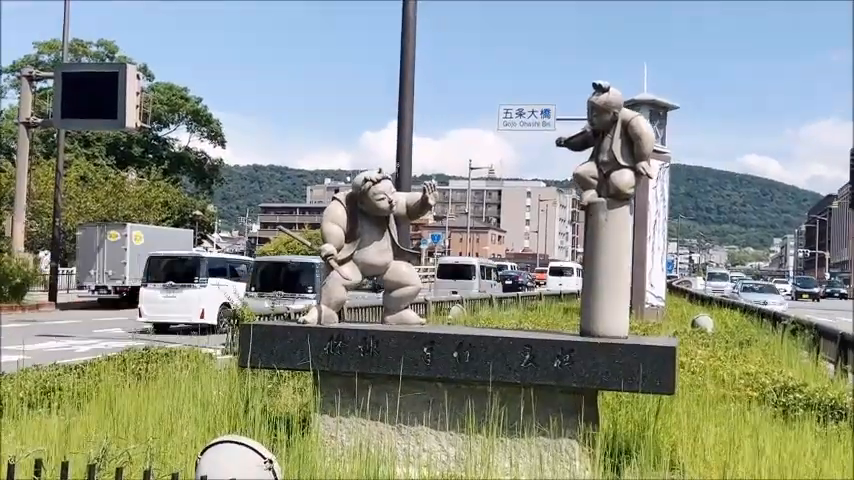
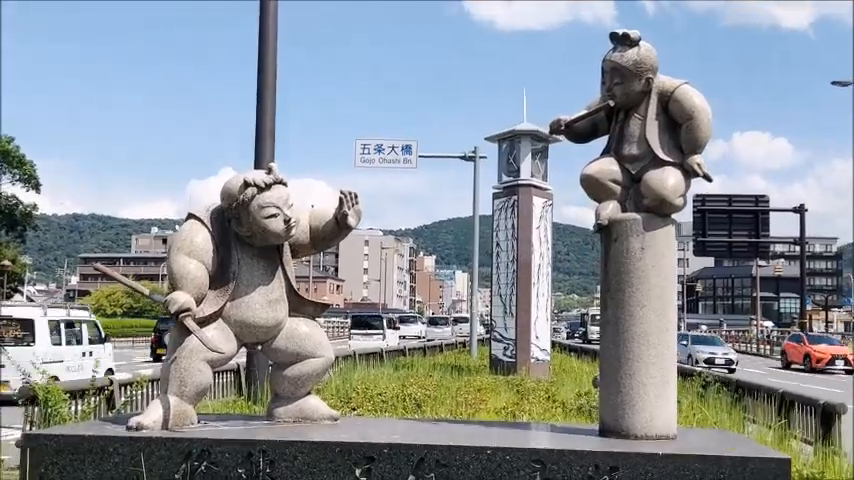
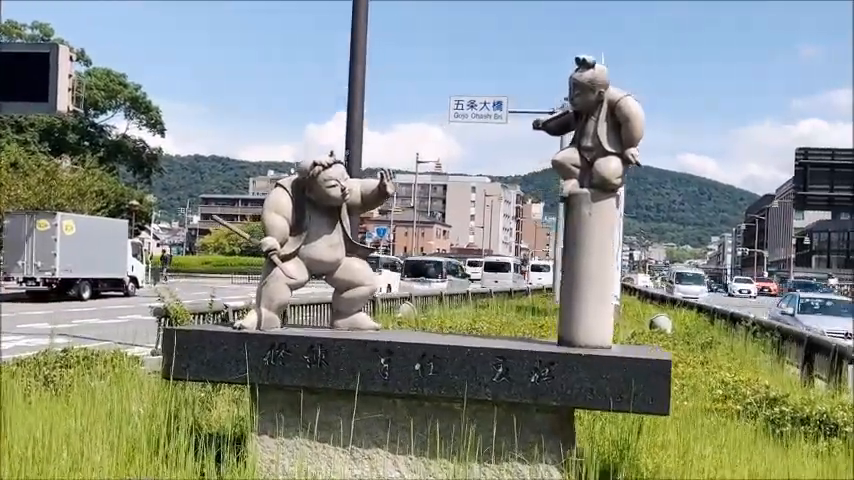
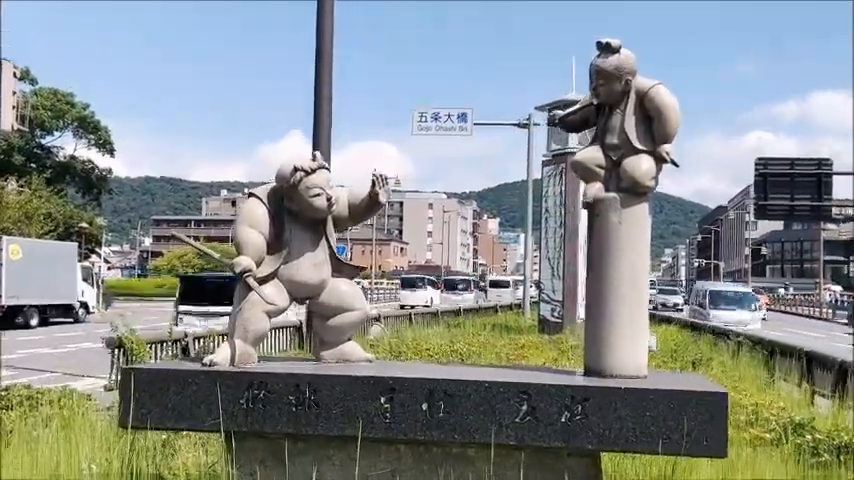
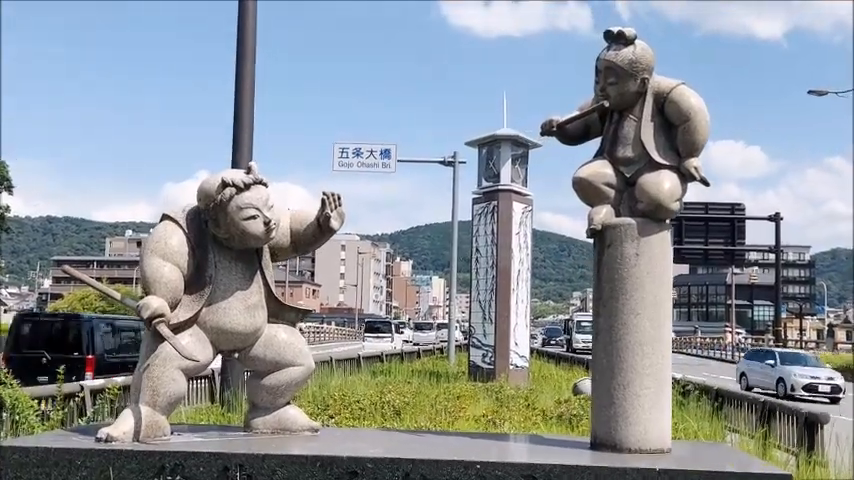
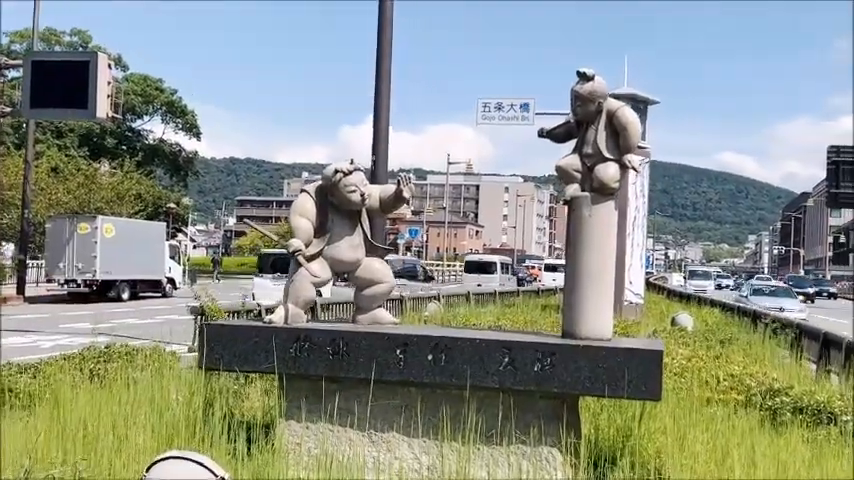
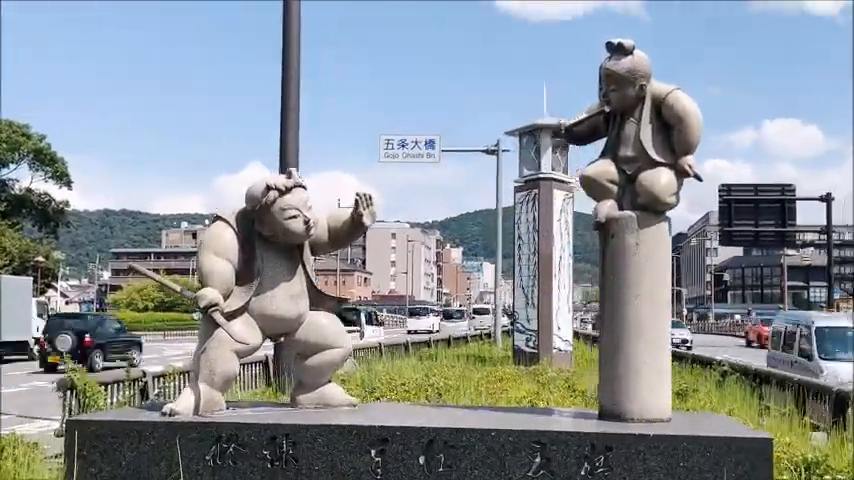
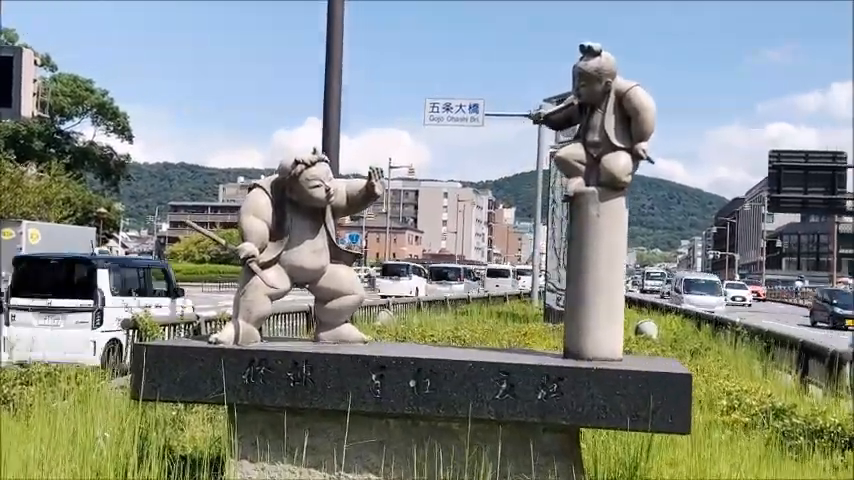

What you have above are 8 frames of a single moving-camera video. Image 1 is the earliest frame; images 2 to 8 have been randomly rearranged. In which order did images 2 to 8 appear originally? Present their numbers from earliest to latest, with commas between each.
6, 3, 8, 4, 7, 2, 5
